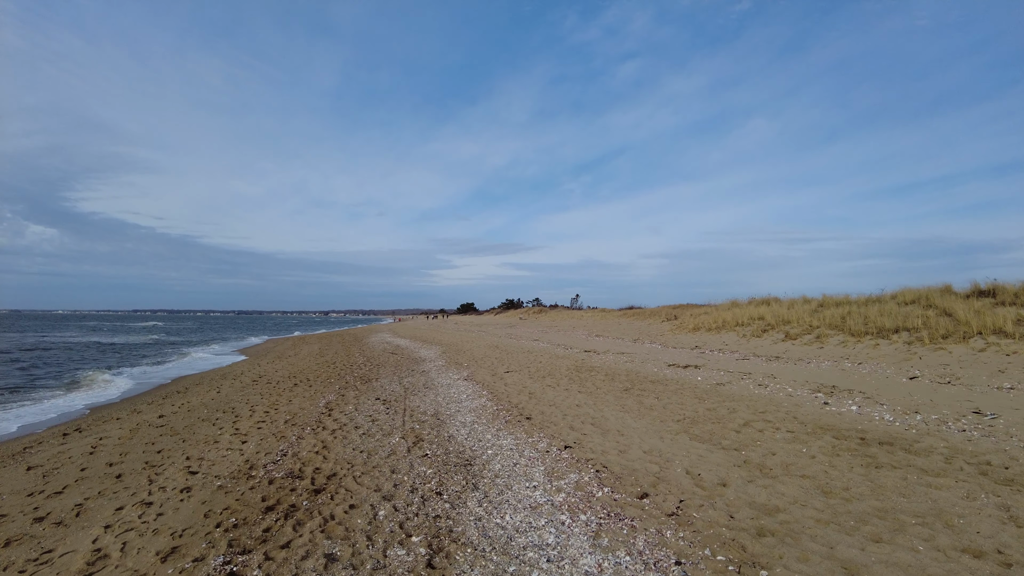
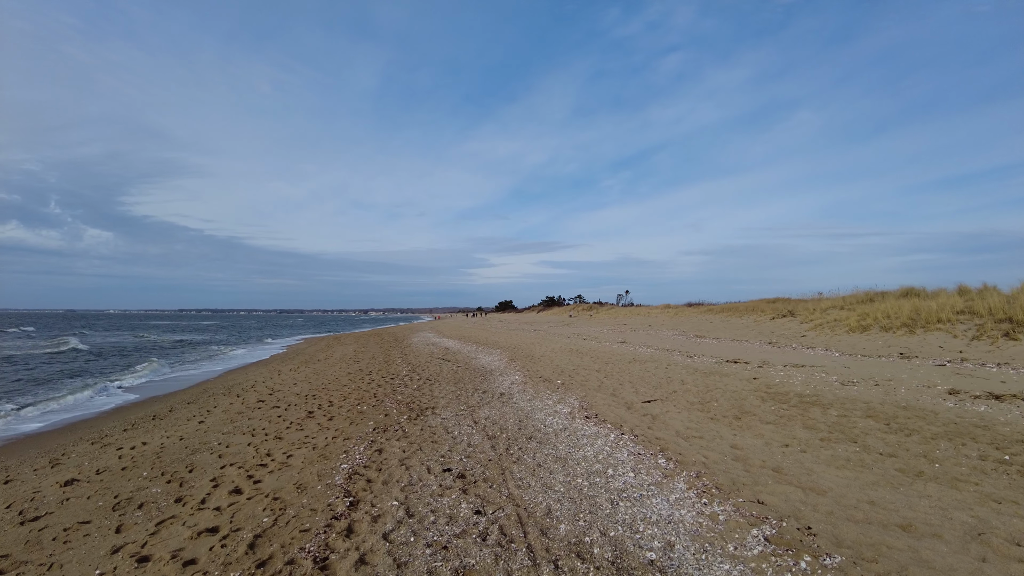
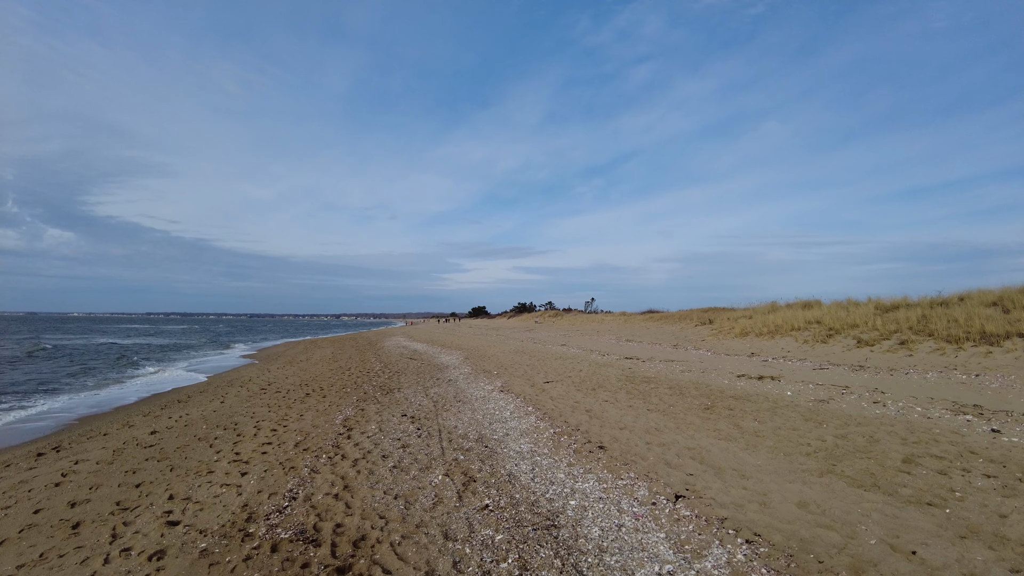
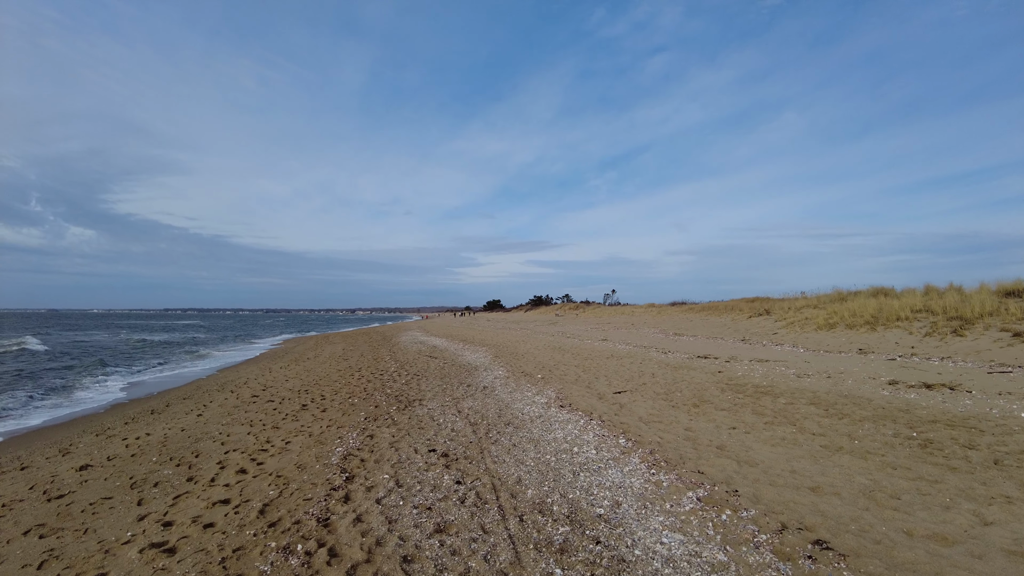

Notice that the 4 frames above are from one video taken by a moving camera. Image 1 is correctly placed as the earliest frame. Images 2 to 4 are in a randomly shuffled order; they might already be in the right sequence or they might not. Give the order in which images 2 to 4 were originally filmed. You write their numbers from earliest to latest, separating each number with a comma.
3, 4, 2
